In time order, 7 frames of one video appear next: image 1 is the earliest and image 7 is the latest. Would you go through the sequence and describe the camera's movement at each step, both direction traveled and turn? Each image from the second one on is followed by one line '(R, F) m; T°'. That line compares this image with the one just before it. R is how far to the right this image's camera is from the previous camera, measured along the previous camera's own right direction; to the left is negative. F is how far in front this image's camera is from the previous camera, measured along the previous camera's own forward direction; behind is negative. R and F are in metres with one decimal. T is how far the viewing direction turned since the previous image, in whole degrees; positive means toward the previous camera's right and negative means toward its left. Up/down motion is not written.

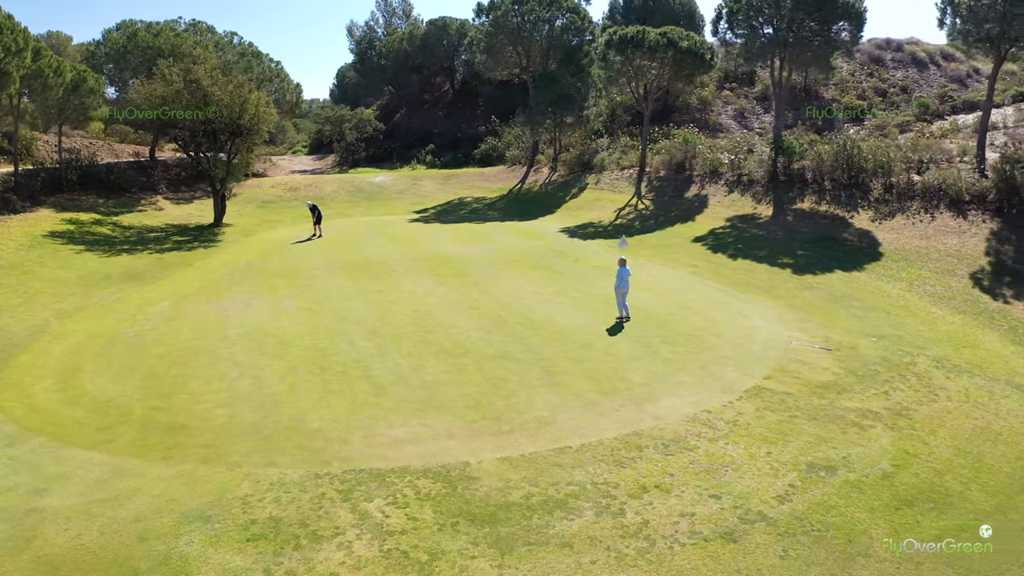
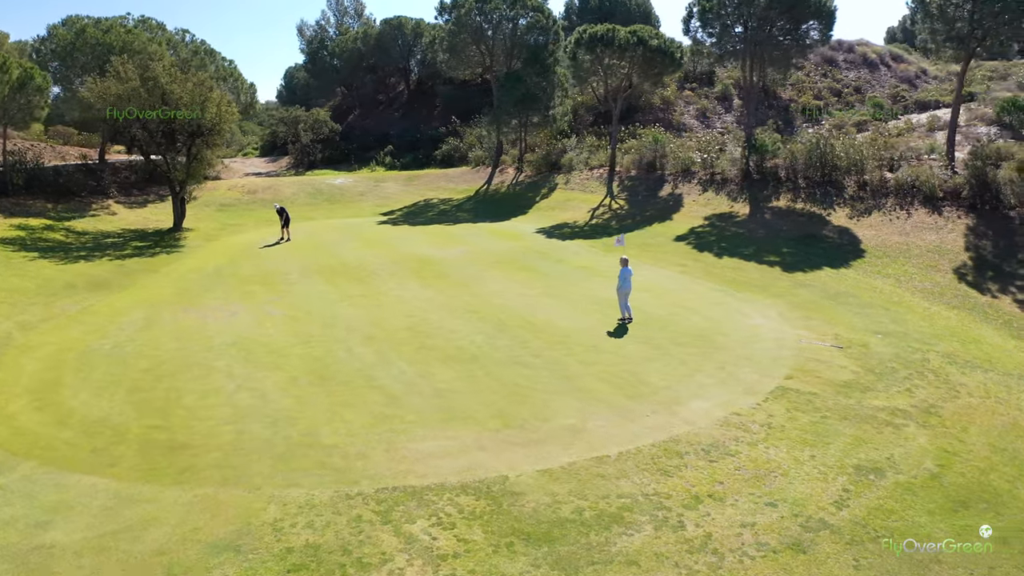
(-1.1, +0.6) m; +4°
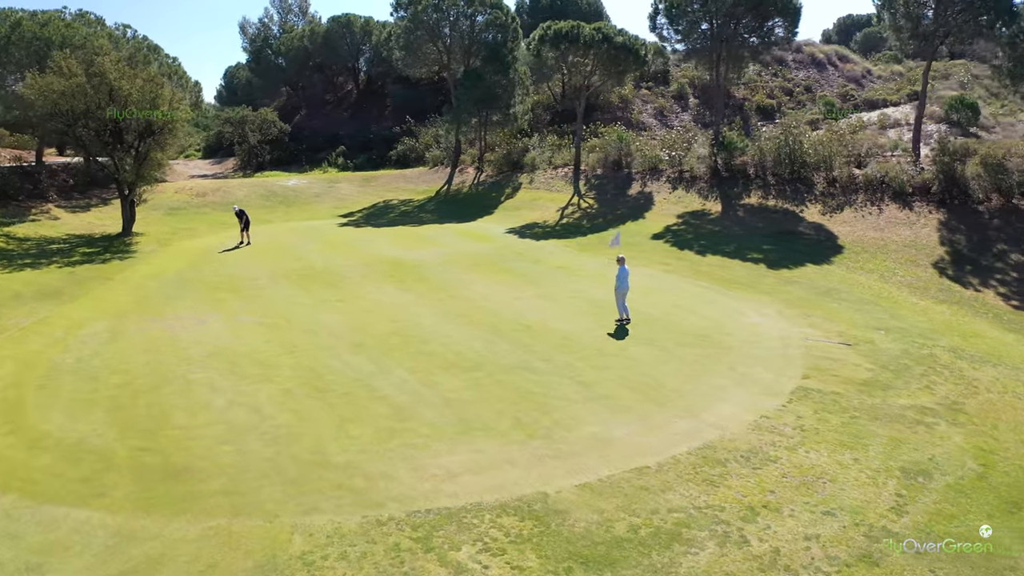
(-1.0, +0.7) m; +4°
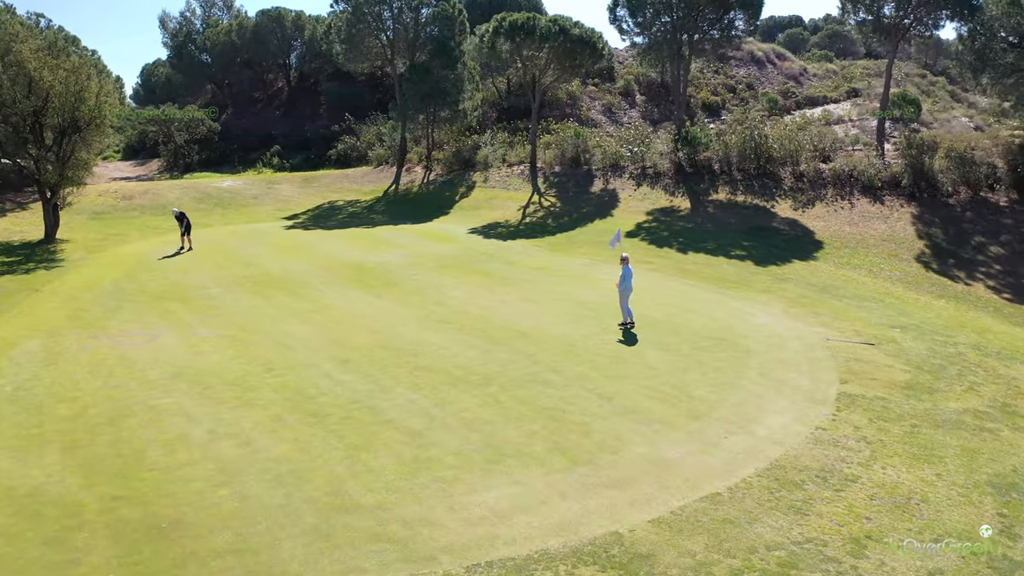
(-1.2, +1.4) m; +5°
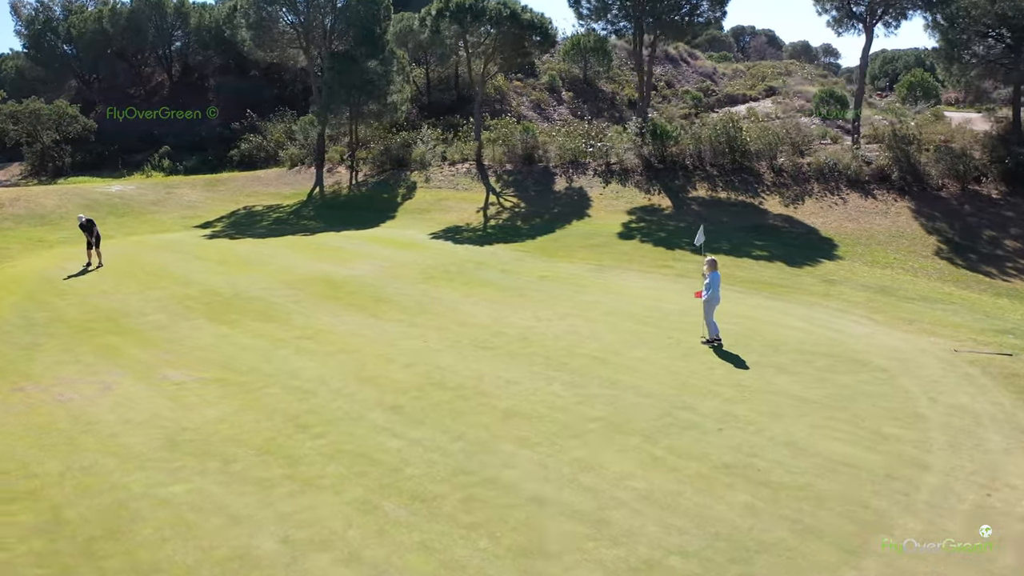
(-2.7, +3.1) m; +9°
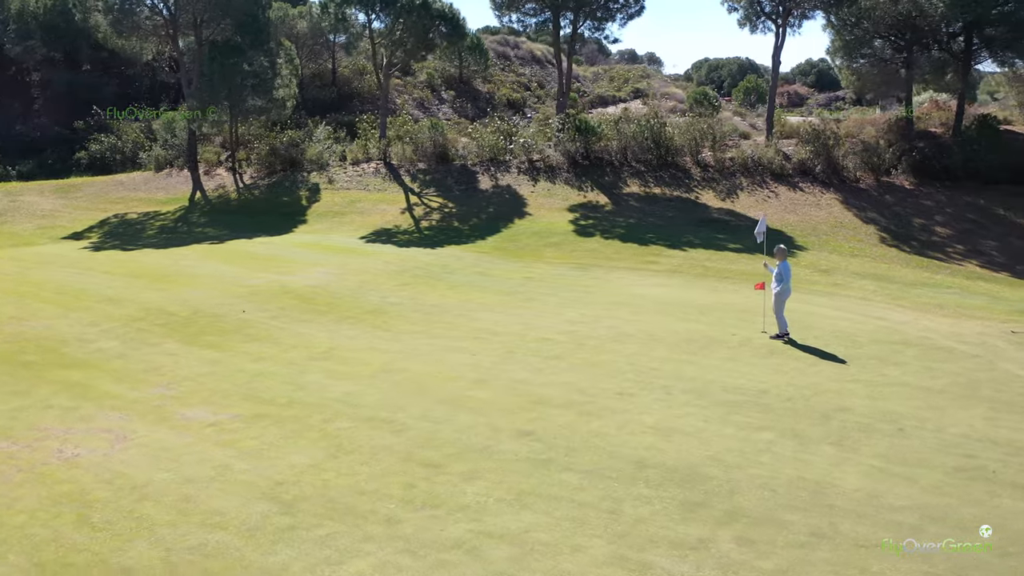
(-3.1, +1.8) m; +12°
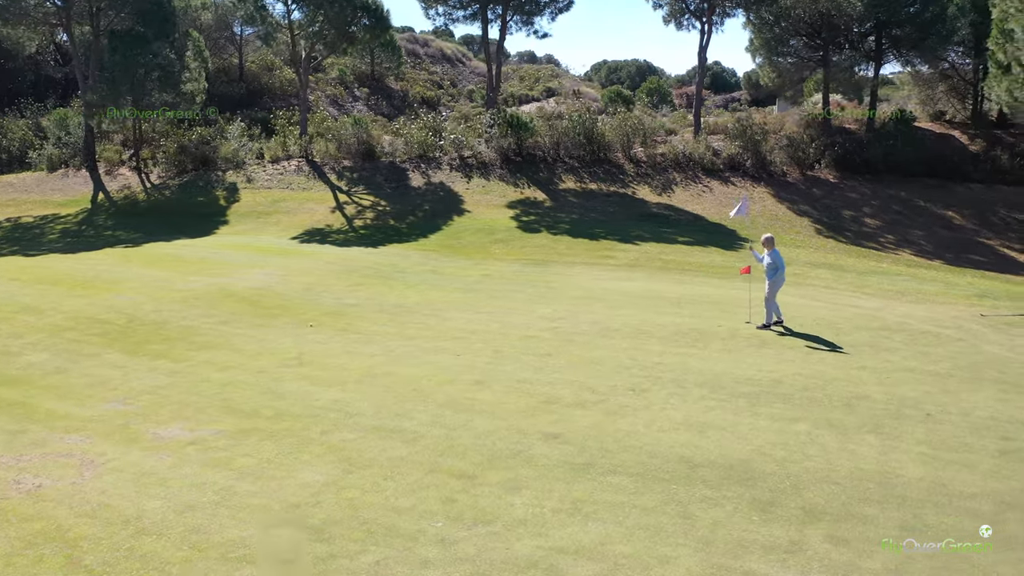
(-1.1, +0.7) m; +7°
